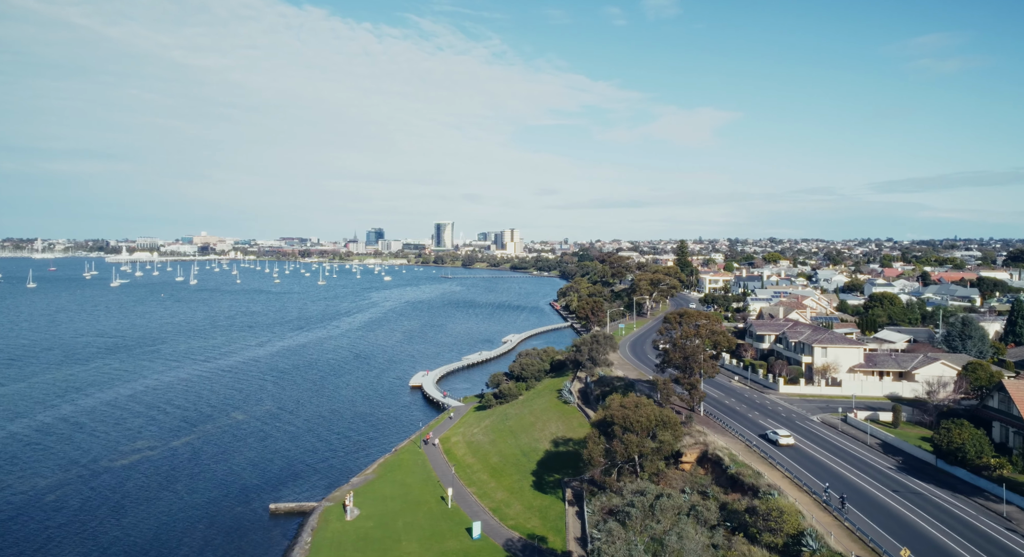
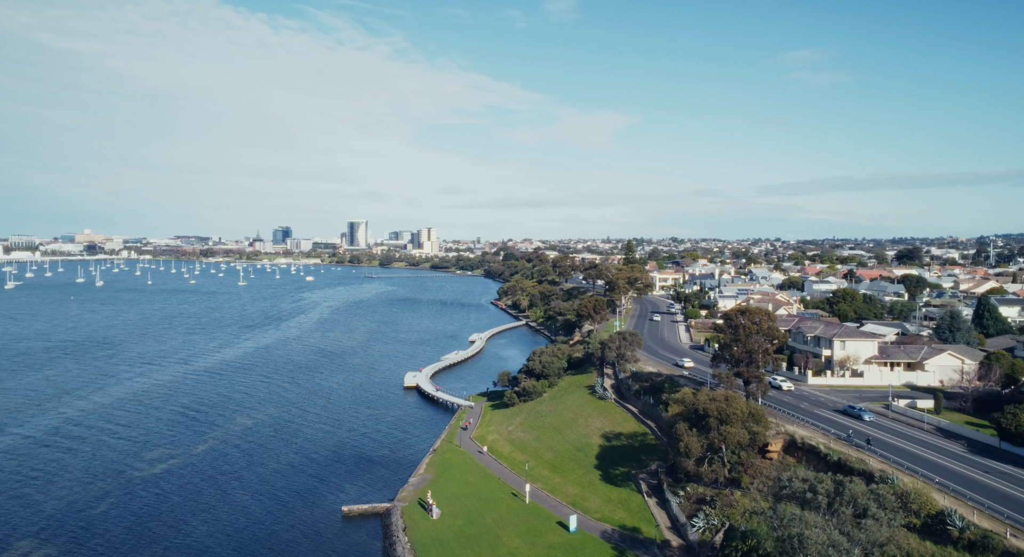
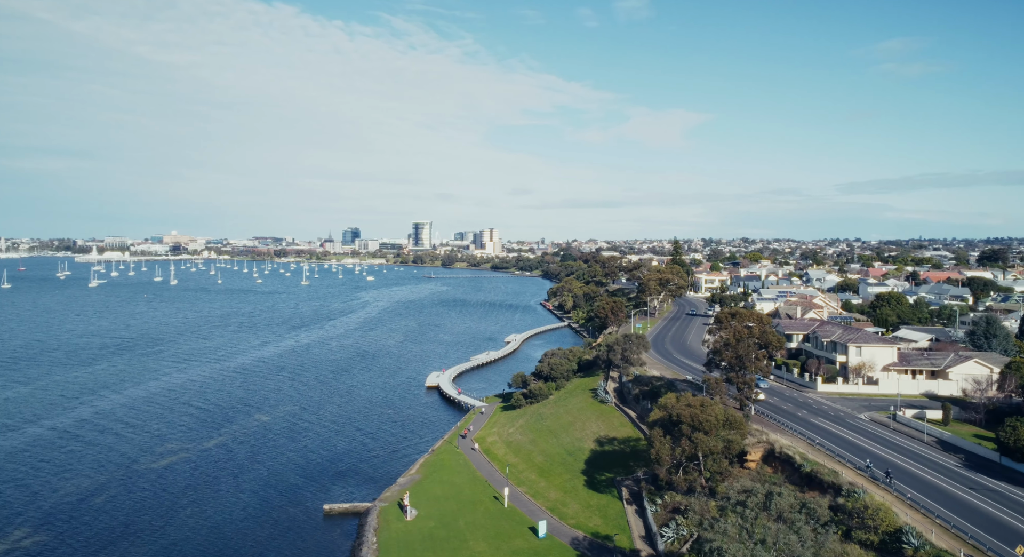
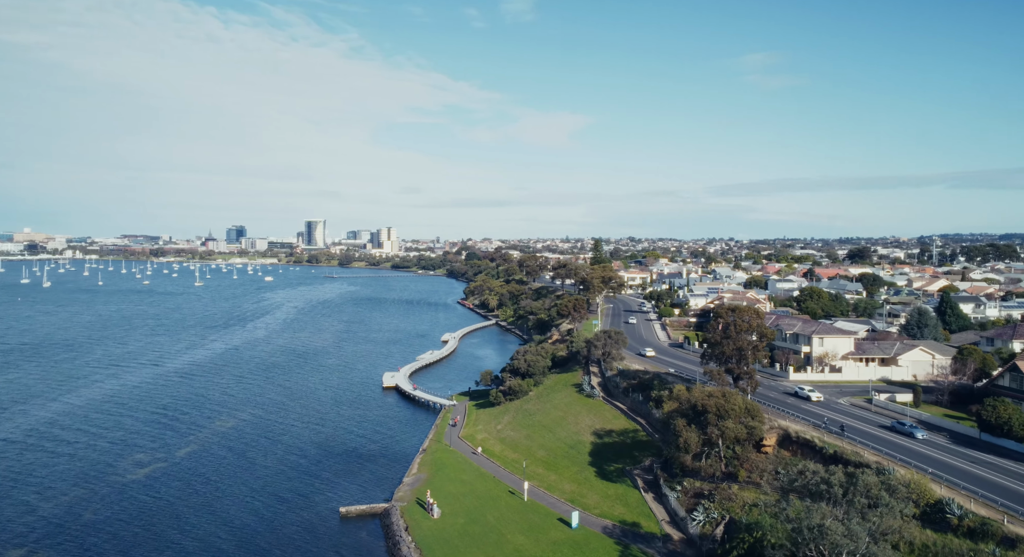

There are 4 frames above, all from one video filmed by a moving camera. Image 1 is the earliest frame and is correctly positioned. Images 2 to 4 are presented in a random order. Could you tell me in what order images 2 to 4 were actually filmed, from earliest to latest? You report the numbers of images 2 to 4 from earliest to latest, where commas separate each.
3, 2, 4
